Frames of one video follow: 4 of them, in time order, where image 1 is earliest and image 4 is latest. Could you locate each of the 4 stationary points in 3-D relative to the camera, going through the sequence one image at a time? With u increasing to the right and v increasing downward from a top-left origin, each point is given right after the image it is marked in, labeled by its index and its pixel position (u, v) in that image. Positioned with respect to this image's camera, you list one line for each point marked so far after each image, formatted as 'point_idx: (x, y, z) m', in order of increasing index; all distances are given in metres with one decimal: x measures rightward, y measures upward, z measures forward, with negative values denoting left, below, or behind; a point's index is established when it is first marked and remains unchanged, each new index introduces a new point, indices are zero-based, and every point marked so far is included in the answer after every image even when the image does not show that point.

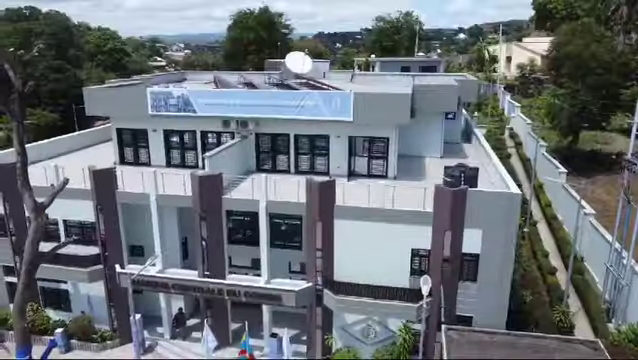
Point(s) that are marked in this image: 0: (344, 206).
0: (+0.9, -1.0, +19.5) m
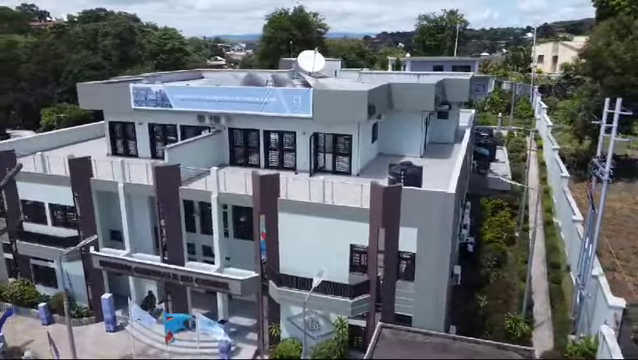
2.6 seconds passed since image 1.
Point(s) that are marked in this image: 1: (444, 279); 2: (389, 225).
0: (-1.3, -0.8, +20.0) m
1: (+4.6, -3.7, +18.6) m
2: (+2.6, -1.7, +18.5) m
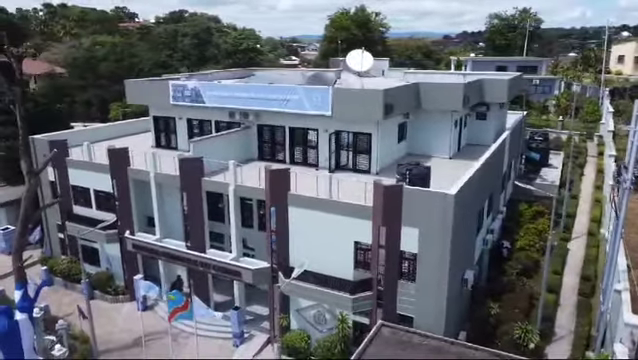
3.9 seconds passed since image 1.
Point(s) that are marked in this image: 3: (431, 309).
0: (-1.0, -0.6, +20.5) m
1: (+4.6, -3.7, +18.3) m
2: (+2.6, -1.6, +18.5) m
3: (+4.2, -4.9, +18.9) m
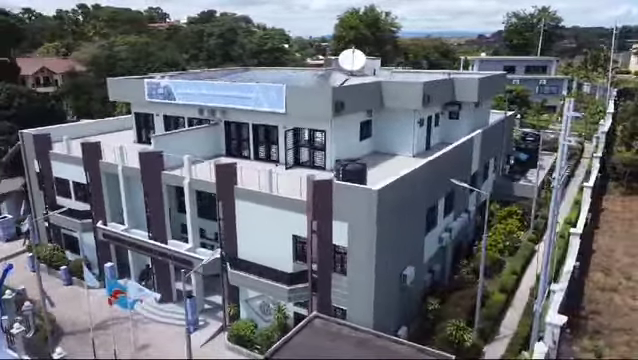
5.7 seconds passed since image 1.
0: (-3.4, -0.4, +21.3) m
1: (+2.0, -3.6, +18.7) m
2: (+0.1, -1.4, +19.0) m
3: (+1.7, -4.7, +19.3) m
